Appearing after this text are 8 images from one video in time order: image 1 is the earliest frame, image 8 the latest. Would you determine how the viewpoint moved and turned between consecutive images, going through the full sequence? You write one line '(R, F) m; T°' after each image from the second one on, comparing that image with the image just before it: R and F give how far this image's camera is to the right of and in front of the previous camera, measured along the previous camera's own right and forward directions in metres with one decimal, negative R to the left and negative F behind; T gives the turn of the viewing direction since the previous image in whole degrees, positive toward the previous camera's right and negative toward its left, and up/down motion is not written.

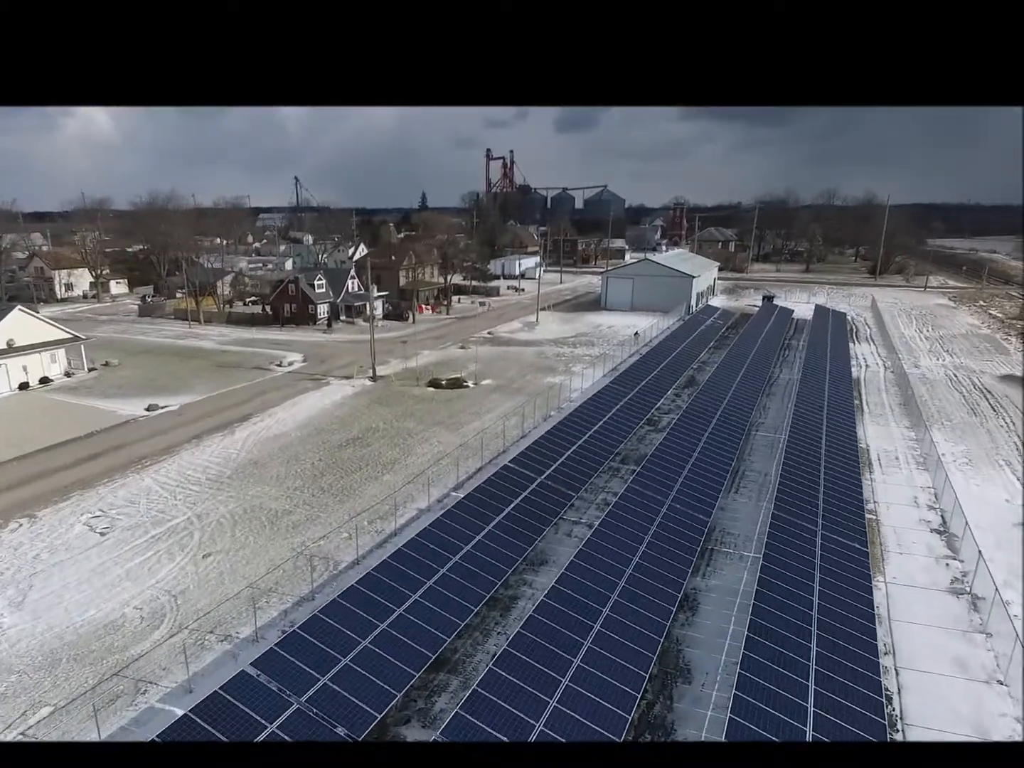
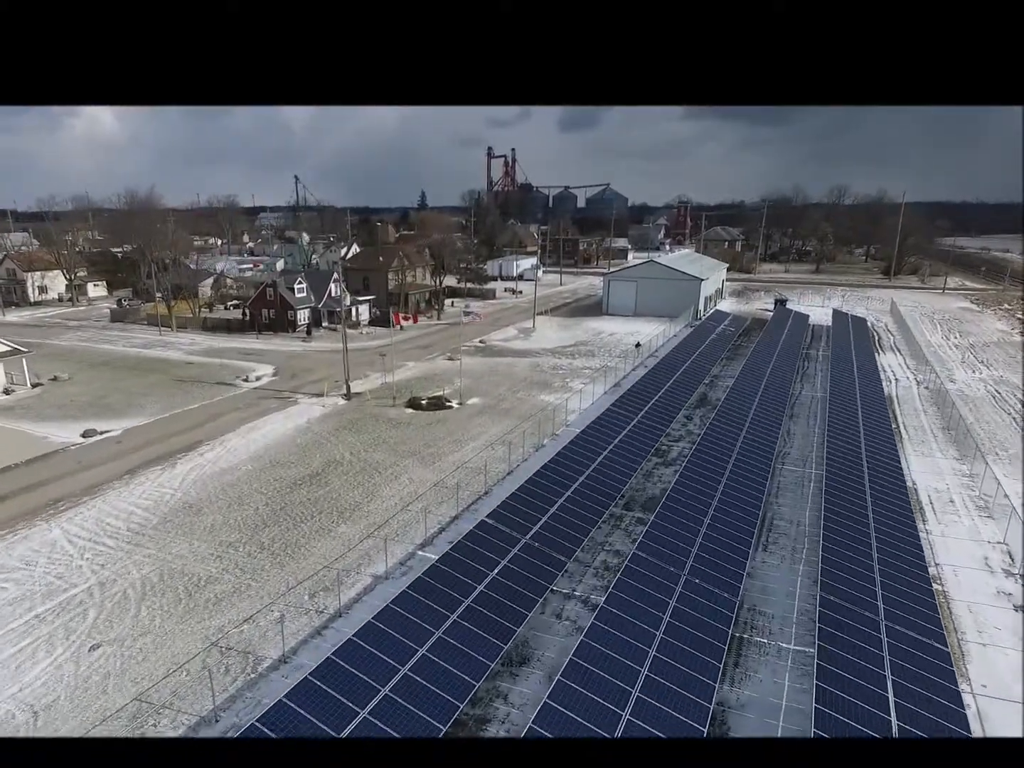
(+0.3, +2.1) m; 0°
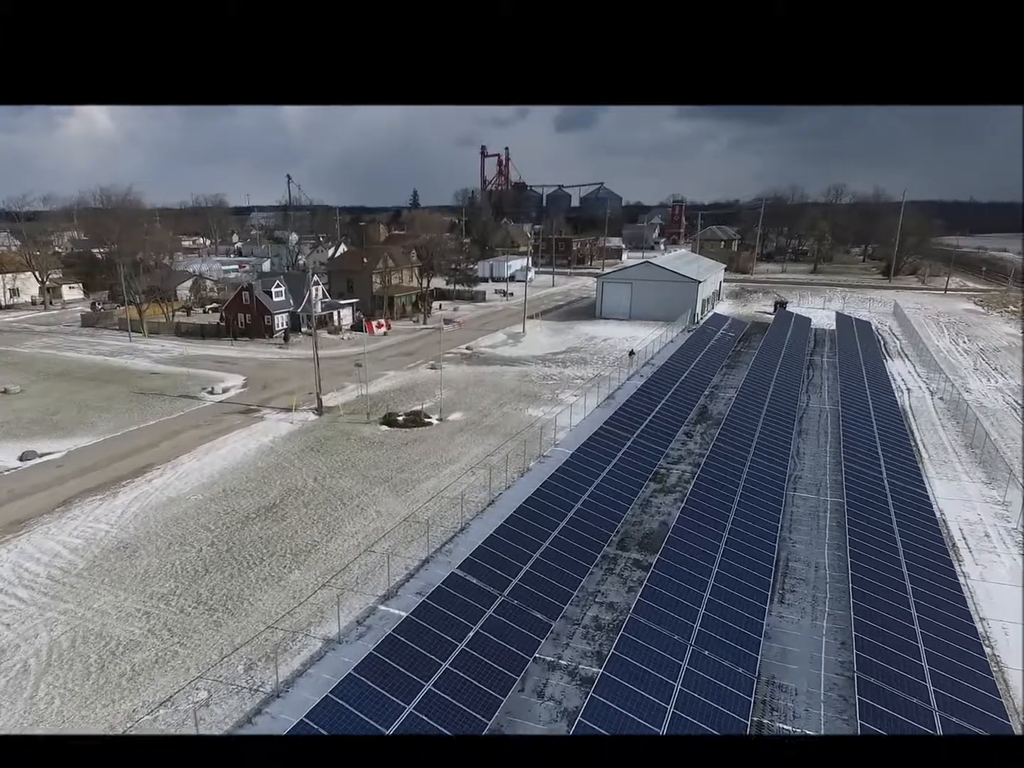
(+0.2, +1.3) m; 0°
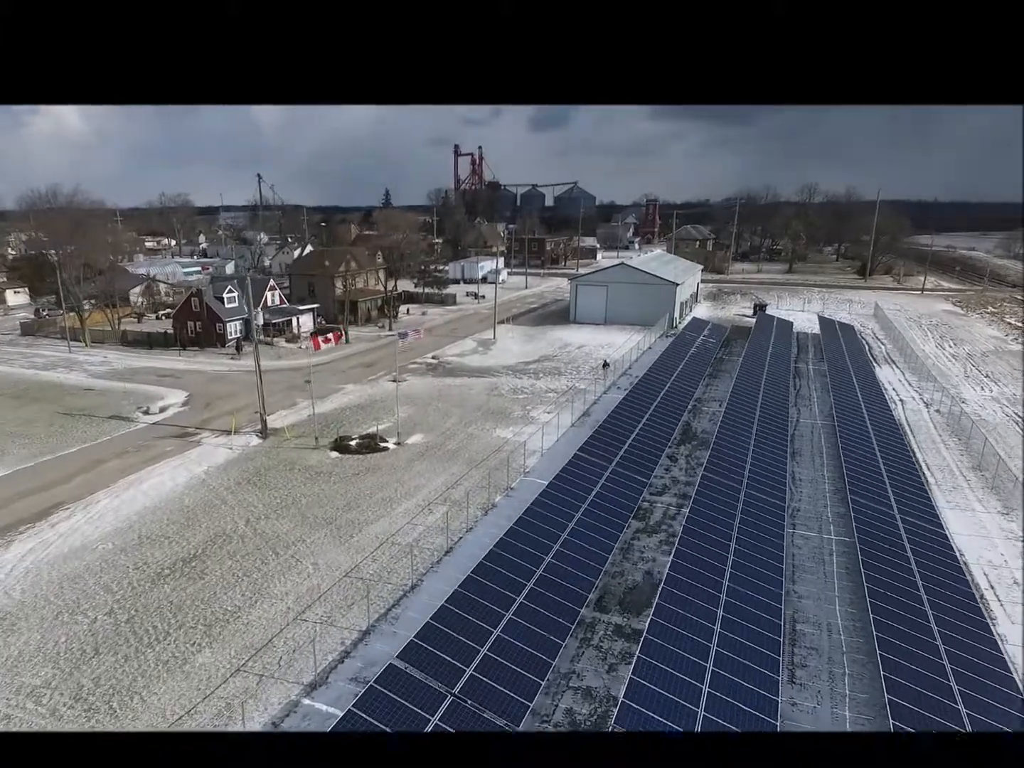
(+0.2, +1.5) m; +2°
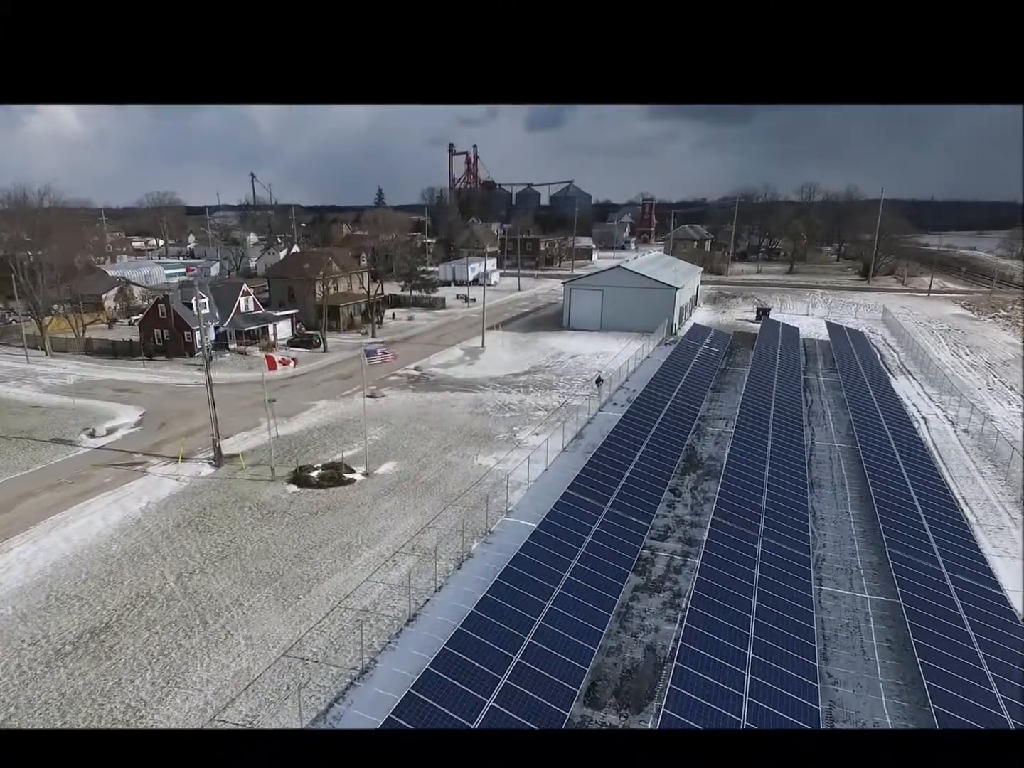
(+0.2, +1.5) m; 0°
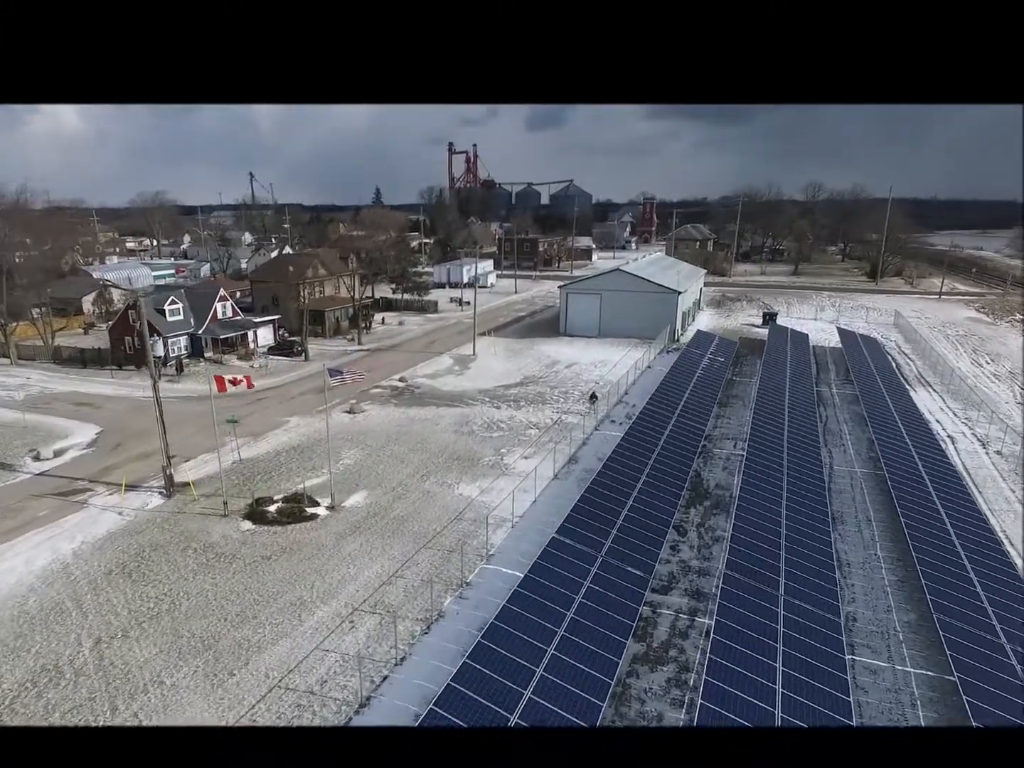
(+0.3, +1.4) m; 0°
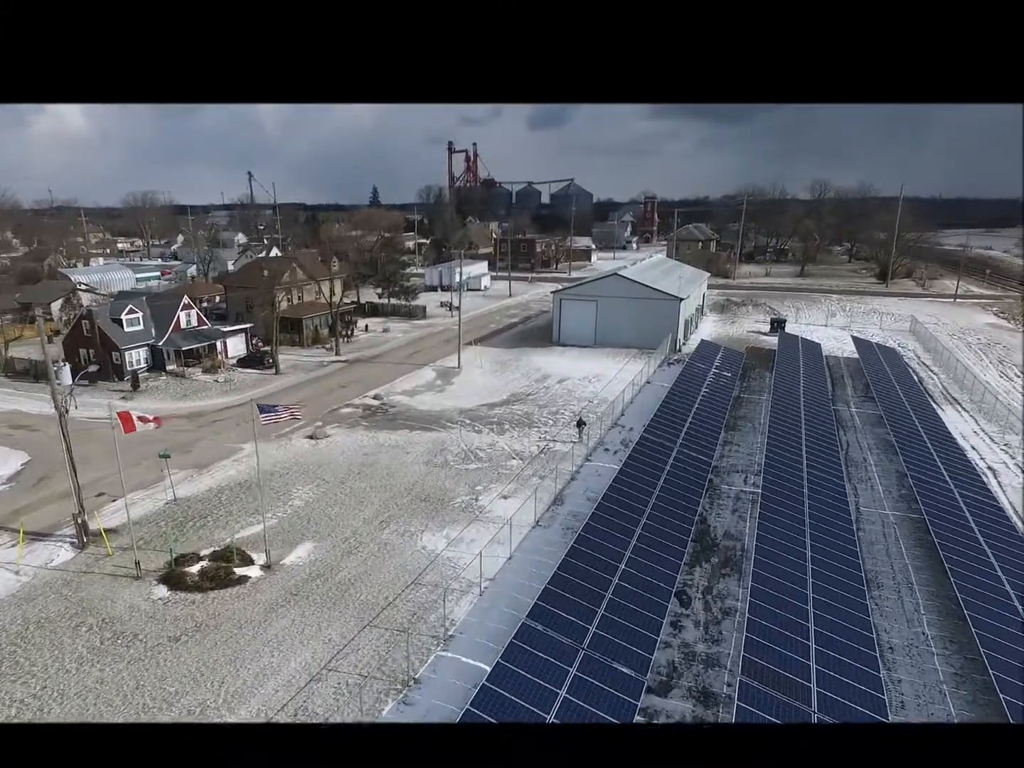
(+0.4, +1.8) m; 0°
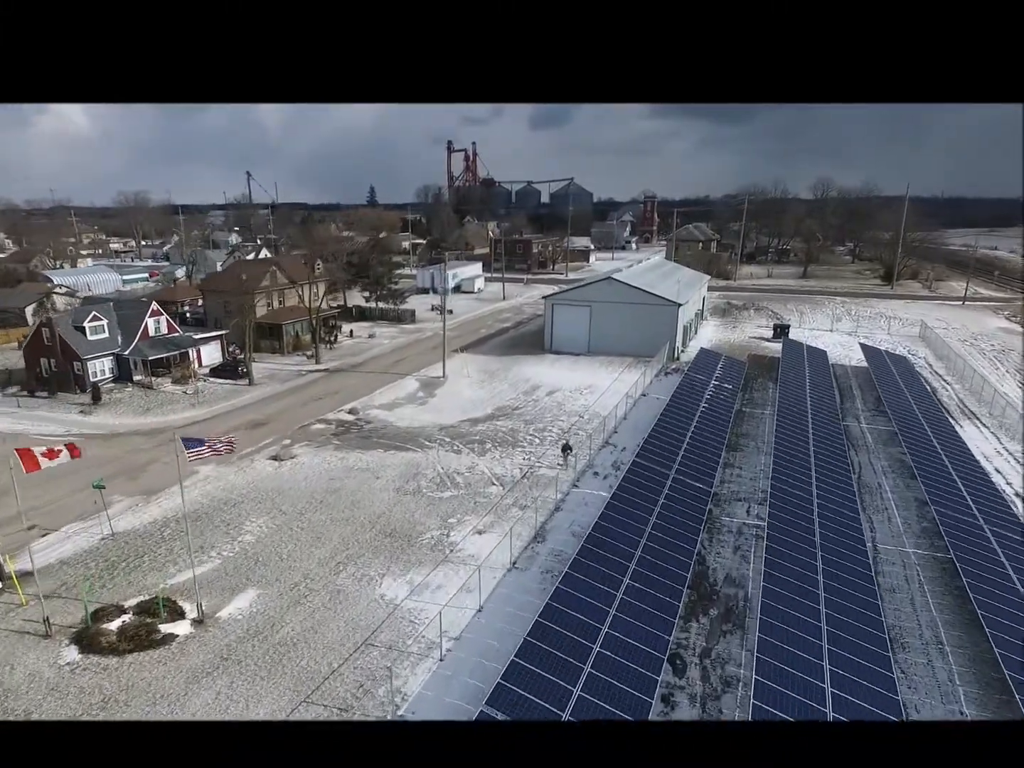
(+0.4, +1.2) m; 0°
